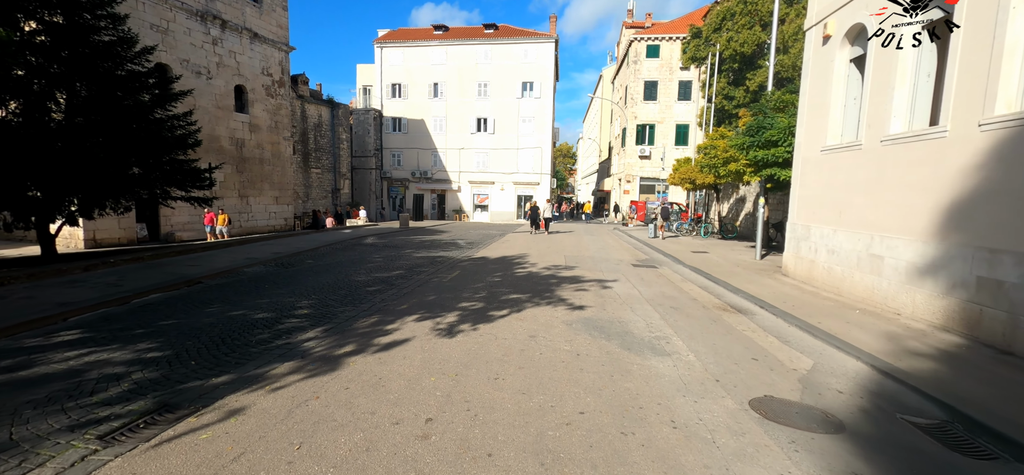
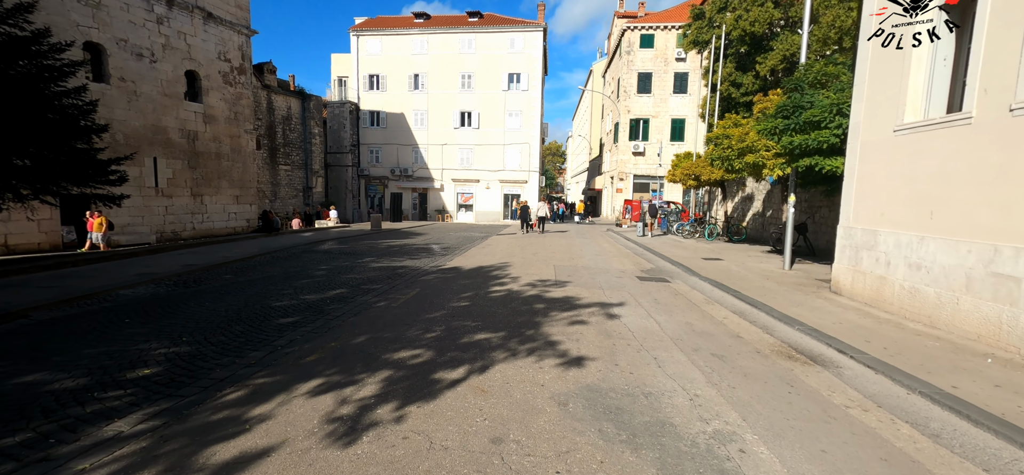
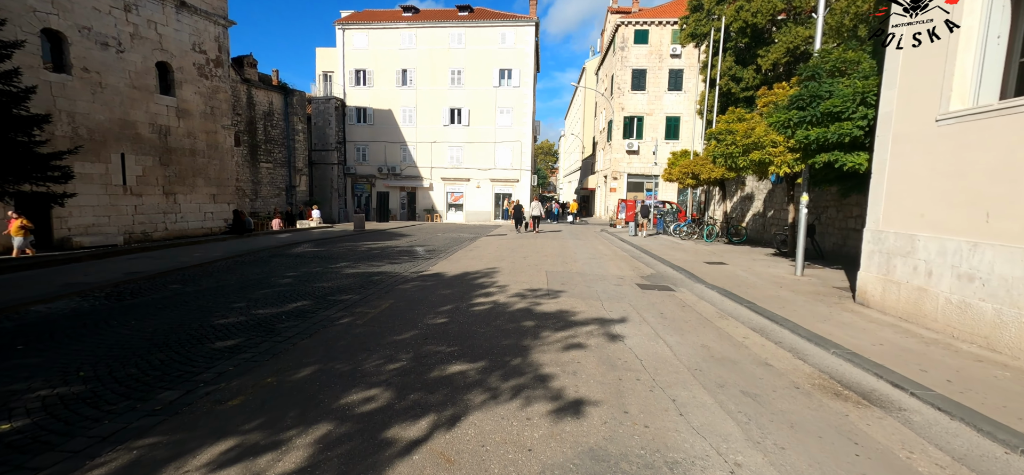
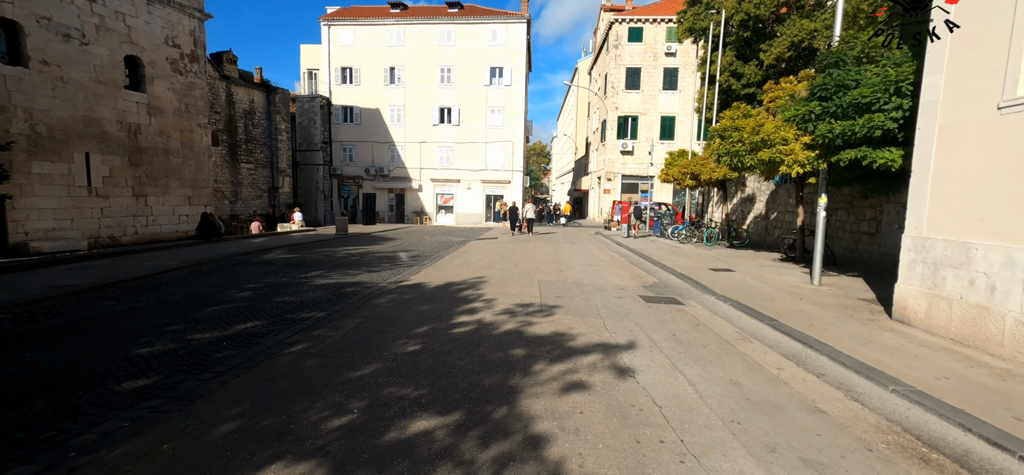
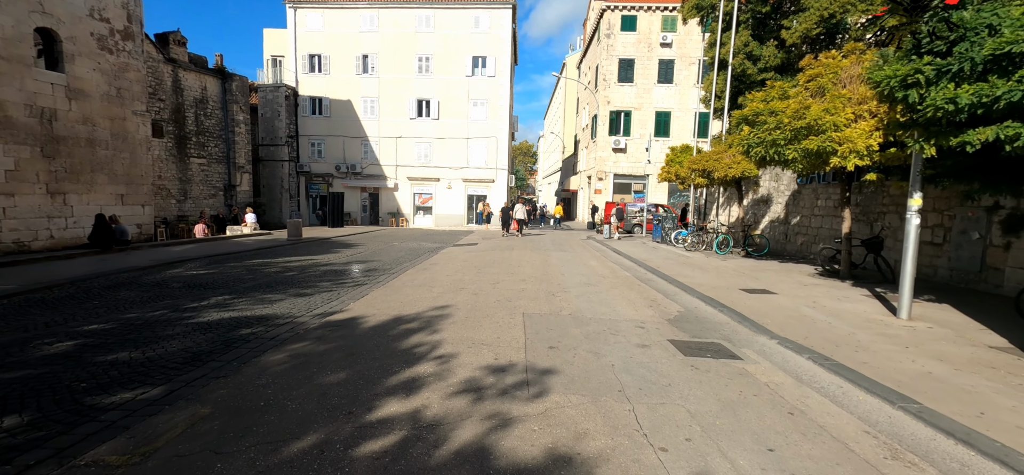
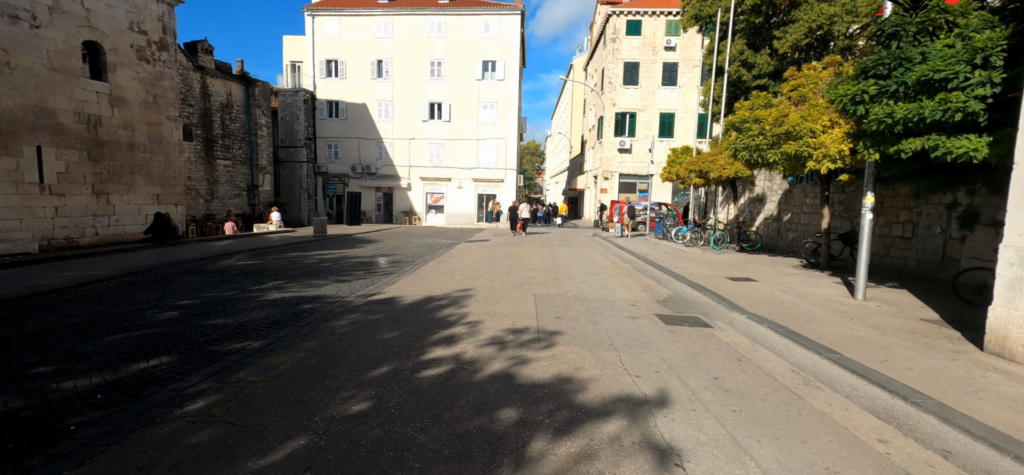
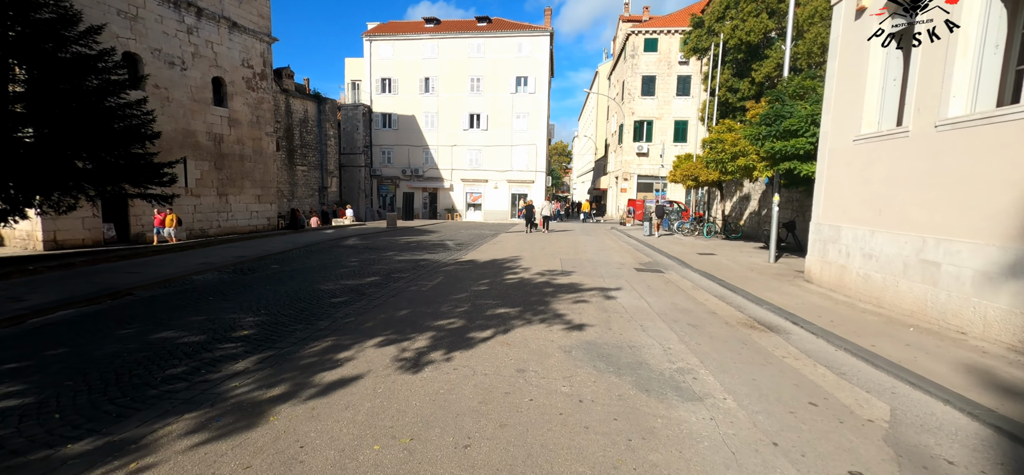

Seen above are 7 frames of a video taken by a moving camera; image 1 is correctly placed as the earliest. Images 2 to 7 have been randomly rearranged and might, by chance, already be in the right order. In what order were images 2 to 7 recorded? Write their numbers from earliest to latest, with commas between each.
7, 2, 3, 4, 6, 5
